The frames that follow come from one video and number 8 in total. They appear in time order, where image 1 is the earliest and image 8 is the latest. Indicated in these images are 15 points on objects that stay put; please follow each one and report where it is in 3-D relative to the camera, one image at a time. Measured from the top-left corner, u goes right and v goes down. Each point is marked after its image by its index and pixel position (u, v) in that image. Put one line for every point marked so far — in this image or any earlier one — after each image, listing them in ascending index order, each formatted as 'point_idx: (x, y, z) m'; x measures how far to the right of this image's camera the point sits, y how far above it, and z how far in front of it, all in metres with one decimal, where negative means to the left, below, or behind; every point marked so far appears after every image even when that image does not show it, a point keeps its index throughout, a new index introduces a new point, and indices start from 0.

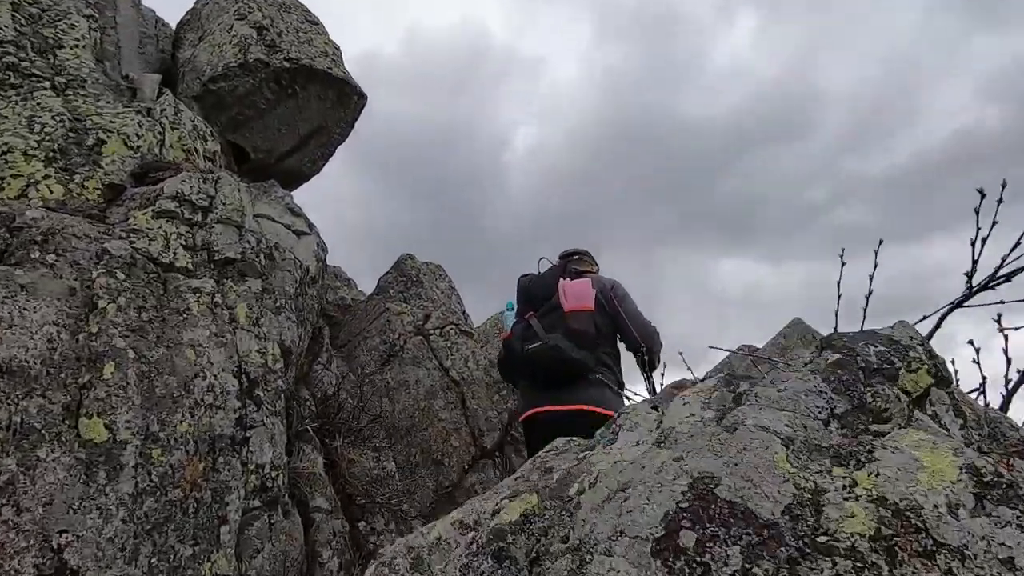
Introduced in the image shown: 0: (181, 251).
0: (-4.8, +0.4, +7.7) m
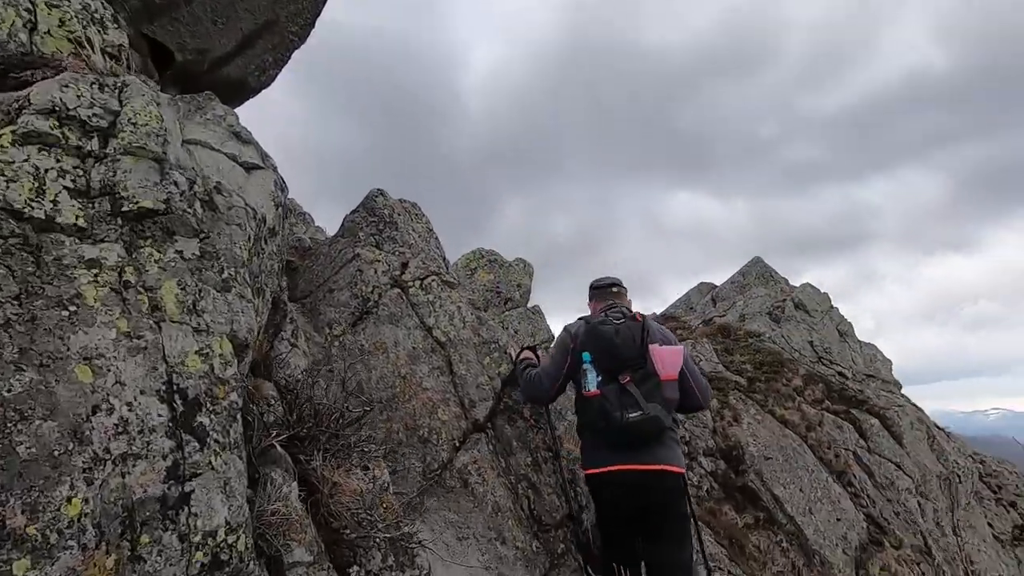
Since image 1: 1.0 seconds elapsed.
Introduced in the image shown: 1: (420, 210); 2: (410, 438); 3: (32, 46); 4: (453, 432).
0: (-4.5, +0.9, +5.6) m
1: (-2.1, +1.8, +12.5) m
2: (-1.6, -2.4, +8.8) m
3: (-4.9, +2.4, +5.5) m
4: (-1.0, -2.4, +9.0) m
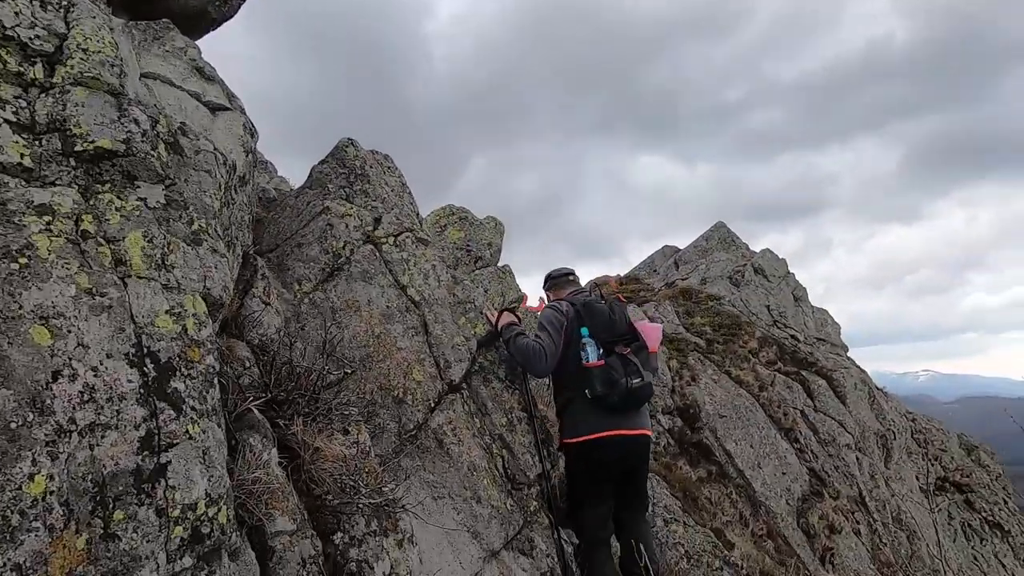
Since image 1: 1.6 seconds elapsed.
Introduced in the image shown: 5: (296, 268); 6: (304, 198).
0: (-4.6, +1.4, +5.0) m
1: (-2.6, +2.8, +11.9) m
2: (-2.0, -1.7, +8.6) m
3: (-4.9, +2.9, +4.8) m
4: (-1.4, -1.7, +8.9) m
5: (-3.8, +0.3, +9.5) m
6: (-4.1, +1.8, +10.7) m
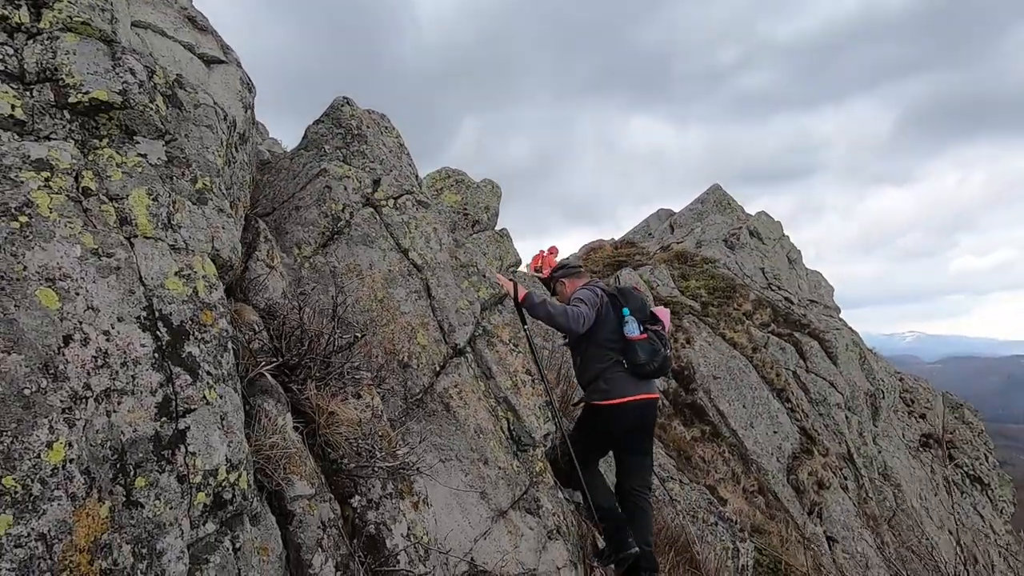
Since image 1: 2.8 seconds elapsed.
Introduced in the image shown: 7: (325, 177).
0: (-4.4, +1.7, +4.7) m
1: (-2.6, +3.5, +11.6) m
2: (-1.9, -1.2, +8.5) m
3: (-4.8, +3.2, +4.4) m
4: (-1.3, -1.1, +8.8) m
5: (-3.7, +0.9, +9.2) m
6: (-4.1, +2.5, +10.4) m
7: (-3.4, +2.0, +9.8) m
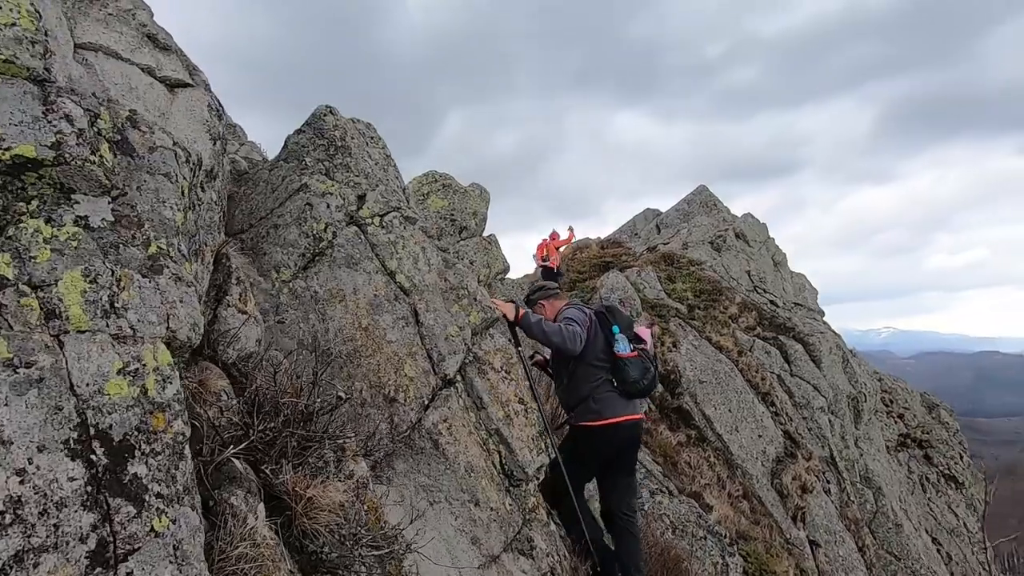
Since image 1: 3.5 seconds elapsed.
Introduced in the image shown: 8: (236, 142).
0: (-4.4, +1.2, +4.1) m
1: (-2.8, +3.1, +10.9) m
2: (-2.0, -1.6, +8.0) m
3: (-4.7, +2.8, +3.7) m
4: (-1.4, -1.6, +8.3) m
5: (-3.8, +0.5, +8.6) m
6: (-4.2, +2.1, +9.7) m
7: (-3.5, +1.6, +9.2) m
8: (-6.2, +3.3, +12.2) m
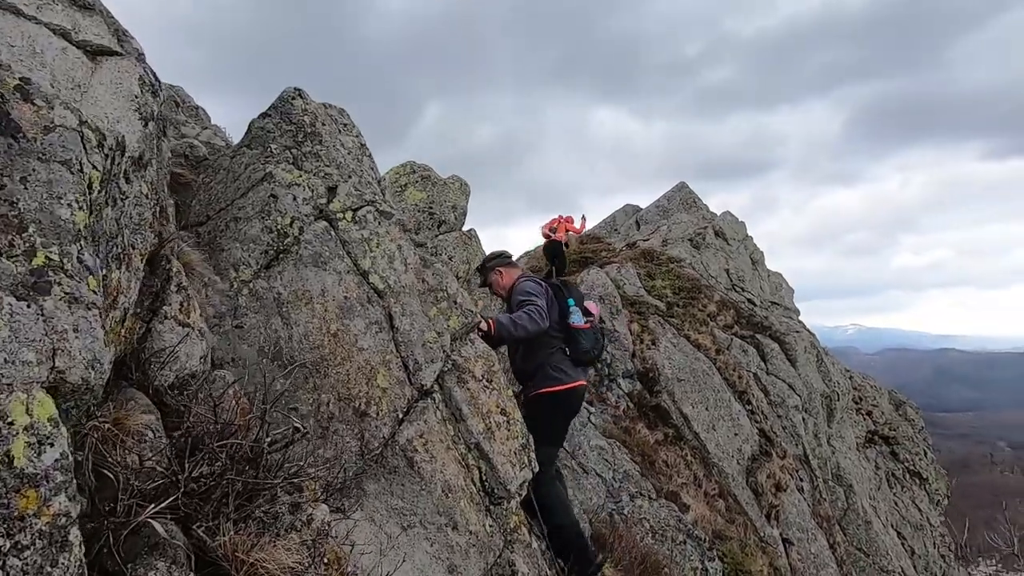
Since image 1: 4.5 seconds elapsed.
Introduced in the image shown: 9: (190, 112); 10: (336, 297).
0: (-4.4, +1.2, +3.2) m
1: (-3.0, +3.2, +10.1) m
2: (-2.3, -1.6, +7.3) m
3: (-4.7, +2.7, +2.8) m
4: (-1.6, -1.6, +7.6) m
5: (-4.0, +0.5, +7.8) m
6: (-4.4, +2.1, +8.9) m
7: (-3.7, +1.6, +8.3) m
8: (-6.6, +3.3, +11.3) m
9: (-7.4, +4.0, +12.4) m
10: (-2.6, -0.1, +7.9) m
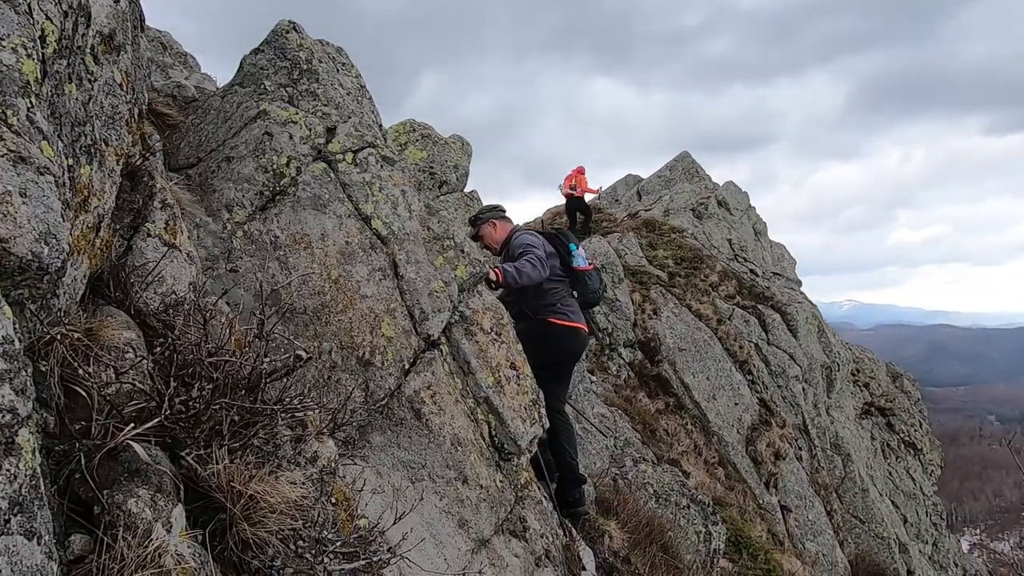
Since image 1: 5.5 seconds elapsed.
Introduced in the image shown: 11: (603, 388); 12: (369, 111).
0: (-4.2, +1.7, +2.6) m
1: (-2.9, +4.0, +9.5) m
2: (-2.1, -0.9, +6.8) m
3: (-4.5, +3.2, +2.2) m
4: (-1.5, -0.8, +7.2) m
5: (-3.9, +1.3, +7.3) m
6: (-4.2, +2.9, +8.3) m
7: (-3.6, +2.4, +7.8) m
8: (-6.4, +4.3, +10.6) m
9: (-7.2, +5.0, +11.7) m
10: (-2.4, +0.6, +7.4) m
11: (+3.0, -3.1, +17.6) m
12: (-2.4, +3.0, +9.3) m
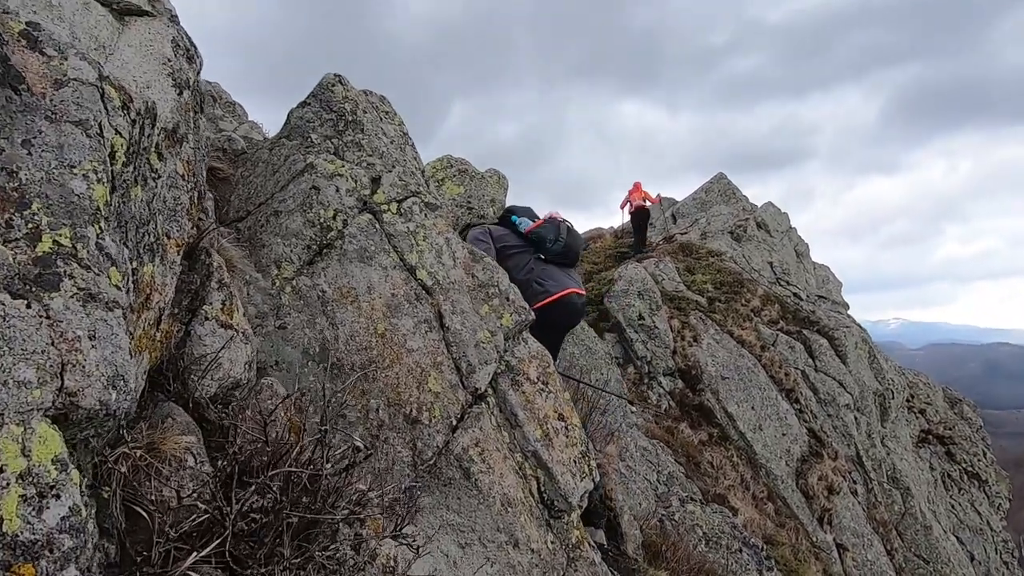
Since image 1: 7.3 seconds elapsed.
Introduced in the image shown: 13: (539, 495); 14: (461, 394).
0: (-3.9, +1.2, +2.8) m
1: (-2.1, +3.2, +9.6) m
2: (-1.5, -1.6, +6.7) m
3: (-4.2, +2.7, +2.4) m
4: (-0.8, -1.5, +7.0) m
5: (-3.2, +0.6, +7.3) m
6: (-3.6, +2.1, +8.4) m
7: (-2.9, +1.6, +7.8) m
8: (-5.6, +3.4, +10.9) m
9: (-6.4, +4.0, +12.1) m
10: (-1.8, -0.1, +7.4) m
11: (+4.3, -4.2, +17.1) m
12: (-1.7, +2.2, +9.3) m
13: (+0.4, -2.8, +7.3) m
14: (-0.7, -1.4, +7.2) m
